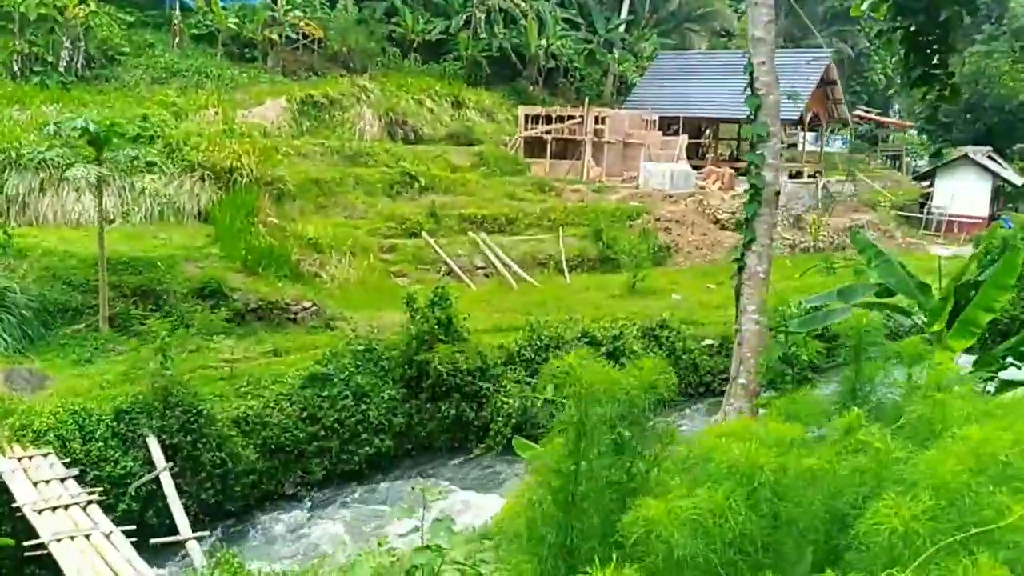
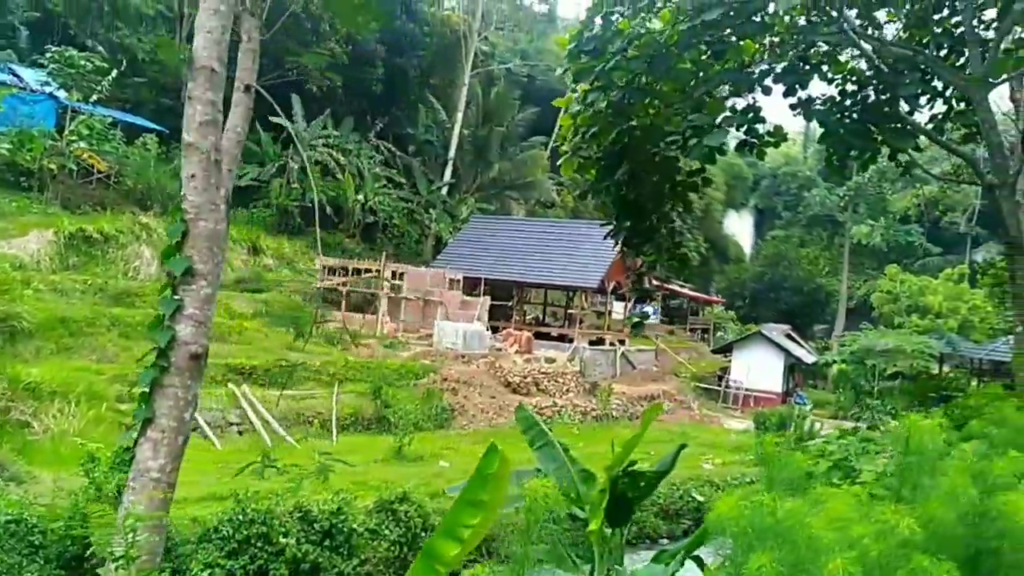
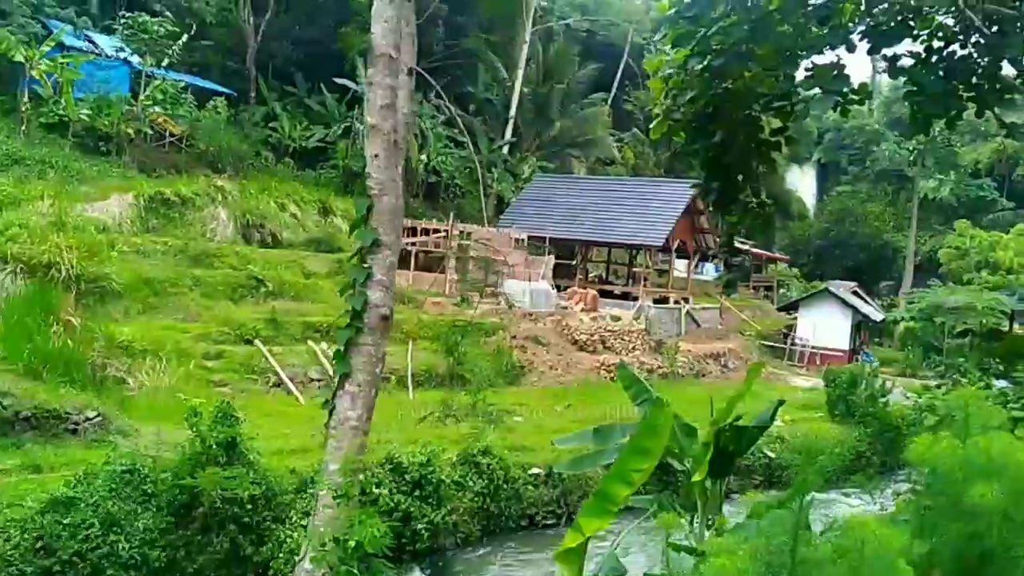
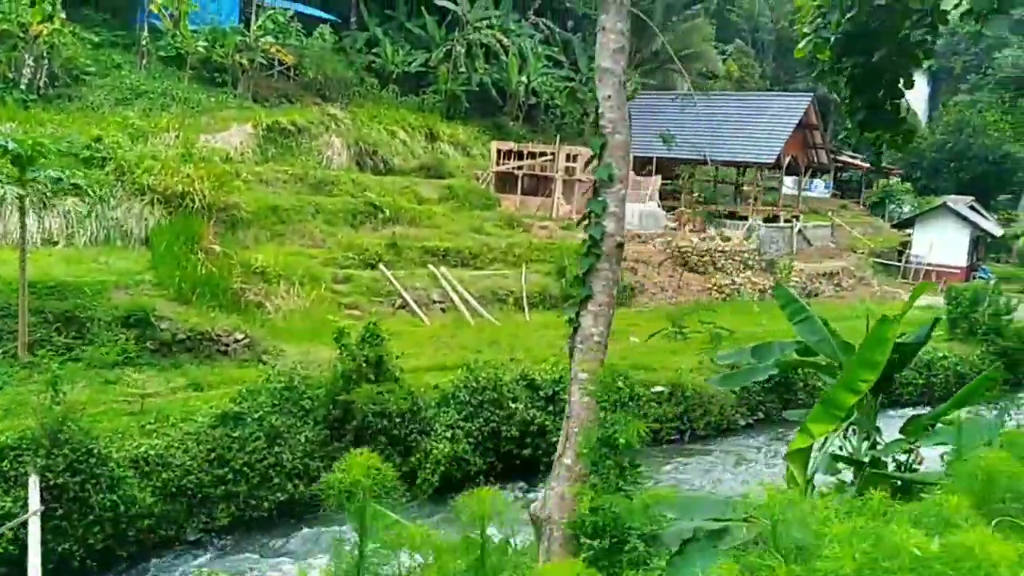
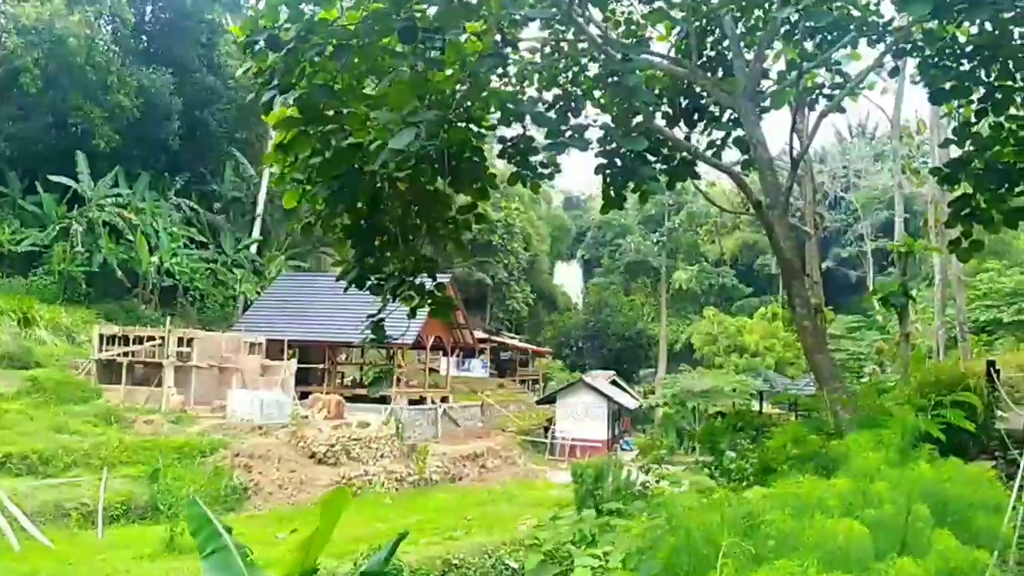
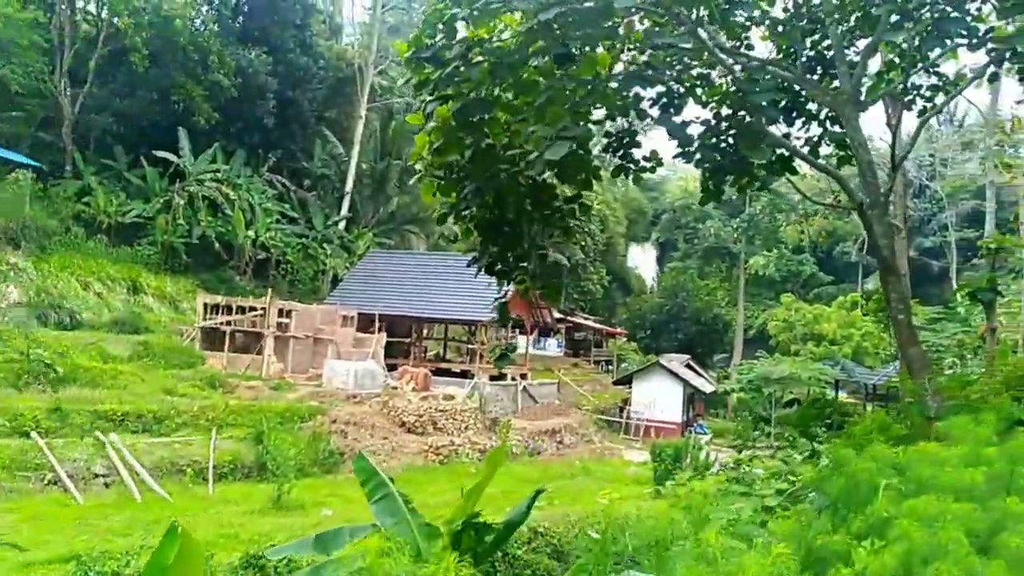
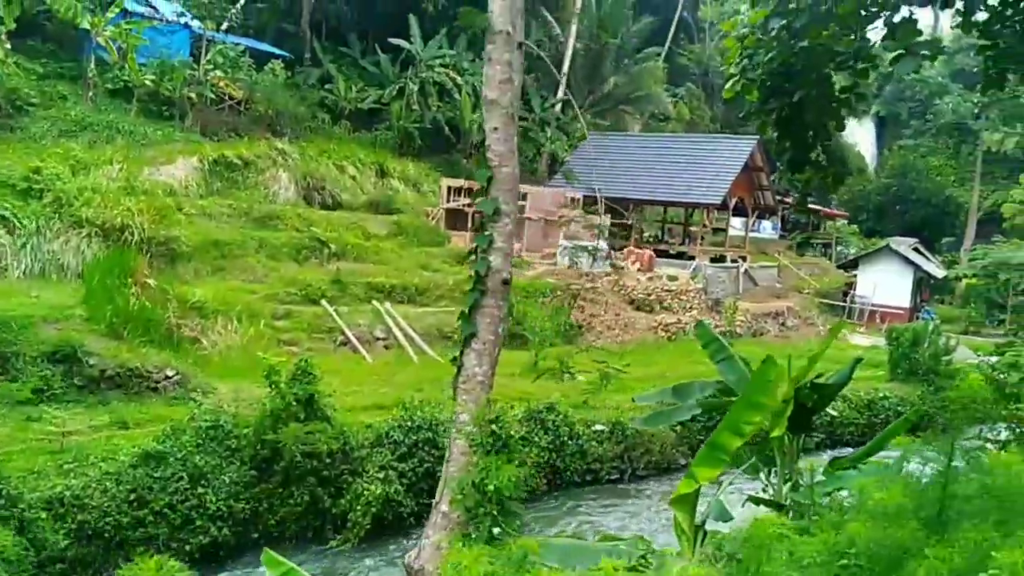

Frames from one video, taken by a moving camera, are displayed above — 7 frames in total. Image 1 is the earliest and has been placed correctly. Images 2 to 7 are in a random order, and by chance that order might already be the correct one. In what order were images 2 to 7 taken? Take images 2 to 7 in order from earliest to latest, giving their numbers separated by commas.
4, 7, 3, 2, 6, 5
